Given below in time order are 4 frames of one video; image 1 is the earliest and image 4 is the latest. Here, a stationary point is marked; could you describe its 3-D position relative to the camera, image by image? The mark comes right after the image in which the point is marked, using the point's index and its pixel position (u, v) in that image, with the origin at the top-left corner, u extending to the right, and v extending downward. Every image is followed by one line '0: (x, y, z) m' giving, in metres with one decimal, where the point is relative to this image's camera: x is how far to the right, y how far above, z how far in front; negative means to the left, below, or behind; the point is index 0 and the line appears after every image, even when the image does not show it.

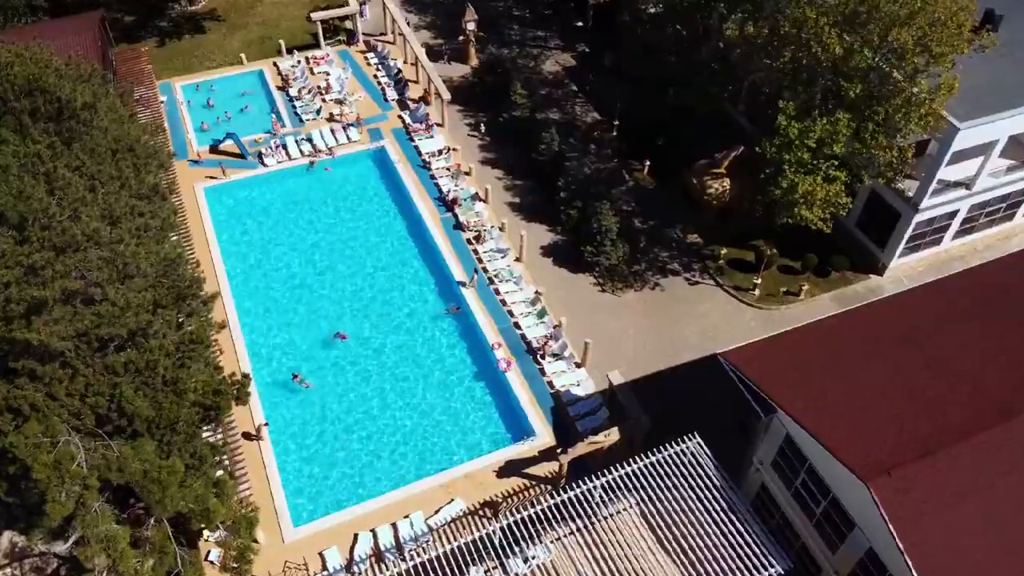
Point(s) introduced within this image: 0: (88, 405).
0: (-9.5, -2.6, +16.7) m
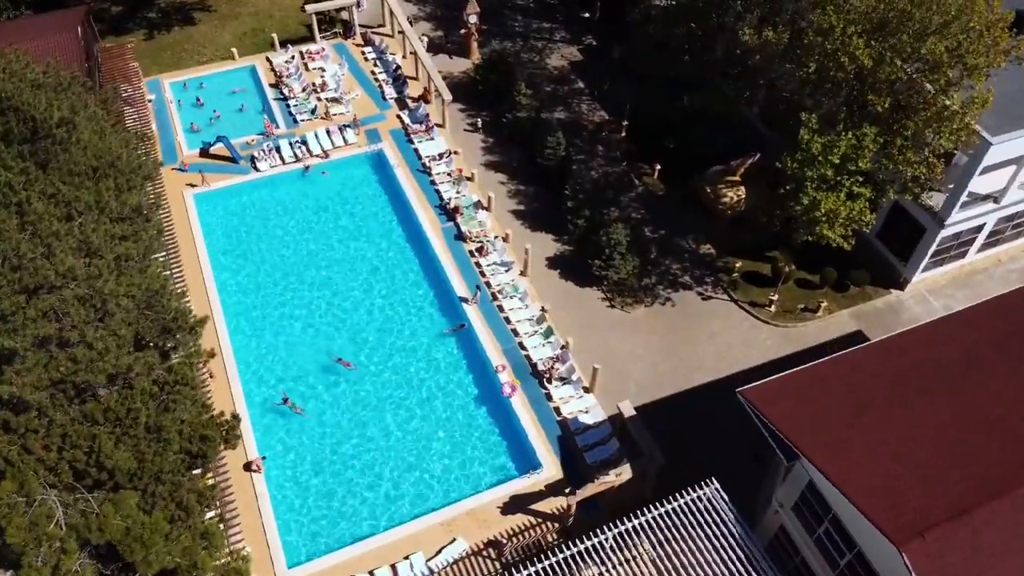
0: (-9.3, -3.6, +15.6) m
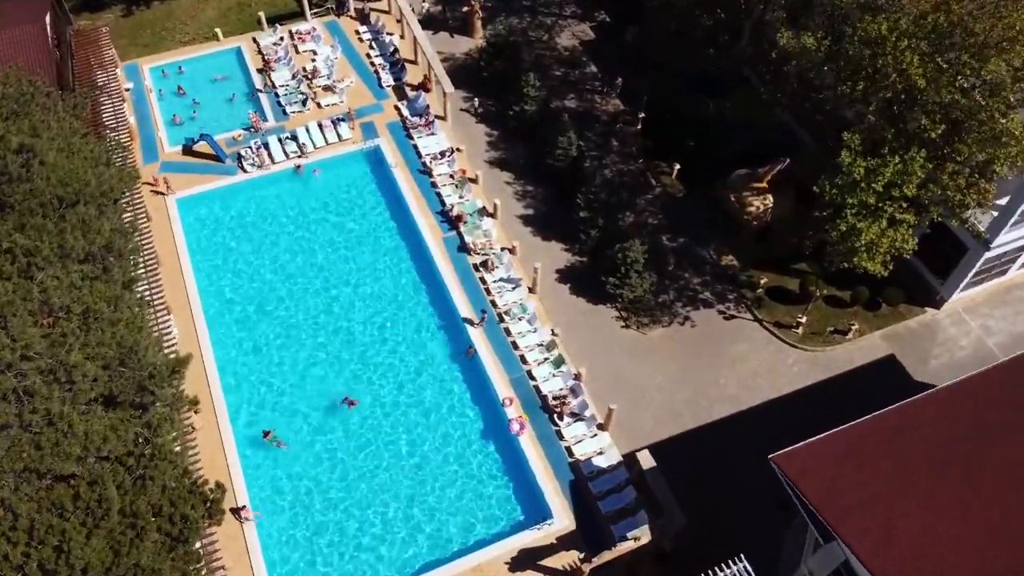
0: (-9.1, -5.1, +14.2) m
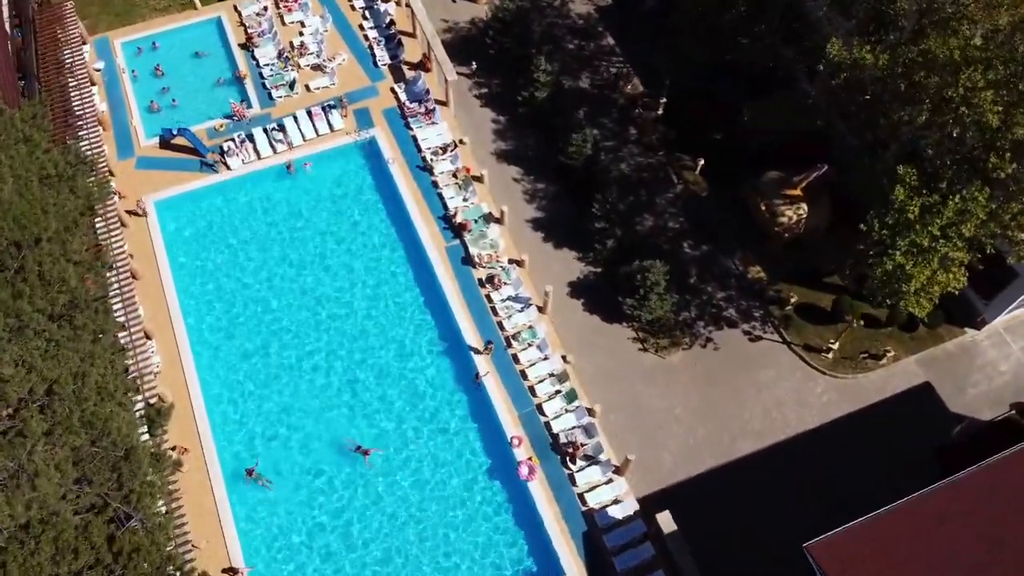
0: (-8.9, -6.9, +13.0) m
